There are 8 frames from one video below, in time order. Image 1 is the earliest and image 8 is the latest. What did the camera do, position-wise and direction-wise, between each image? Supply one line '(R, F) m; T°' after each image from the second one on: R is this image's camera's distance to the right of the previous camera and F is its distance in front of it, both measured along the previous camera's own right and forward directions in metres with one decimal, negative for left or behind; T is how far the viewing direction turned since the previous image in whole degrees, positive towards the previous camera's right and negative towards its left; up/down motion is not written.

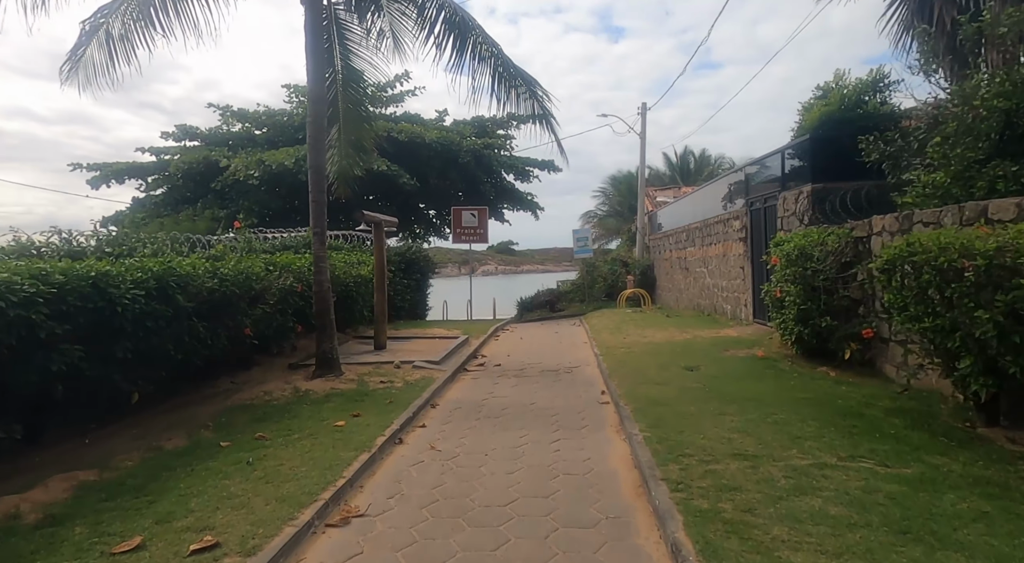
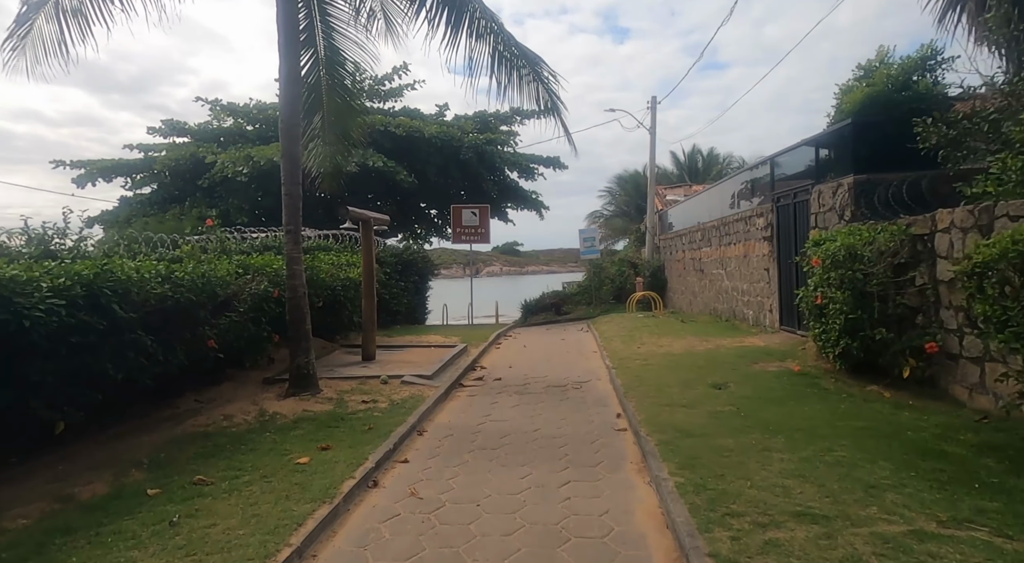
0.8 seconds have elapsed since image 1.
(0.0, +1.1) m; 0°
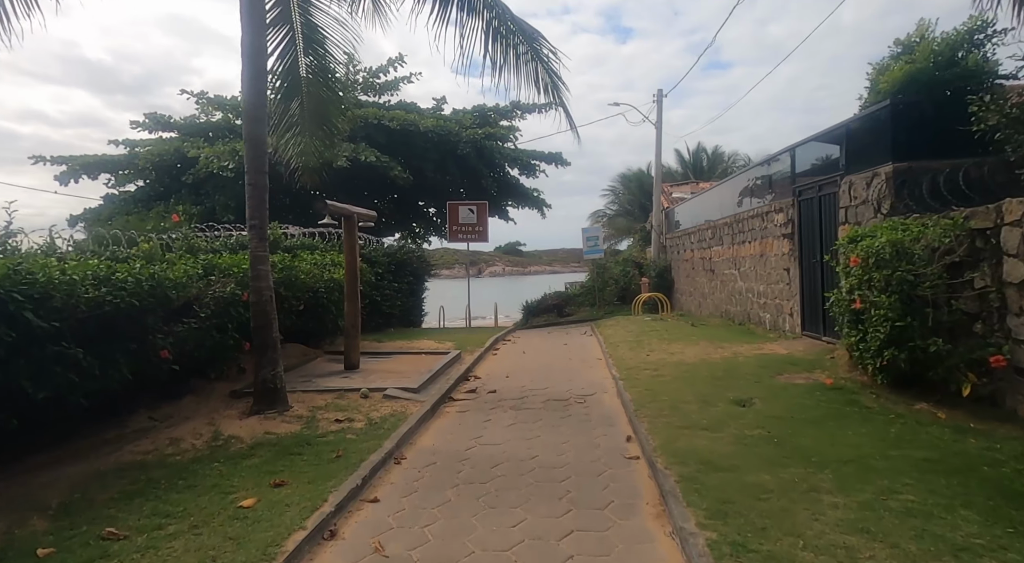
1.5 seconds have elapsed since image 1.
(+0.1, +0.9) m; 0°
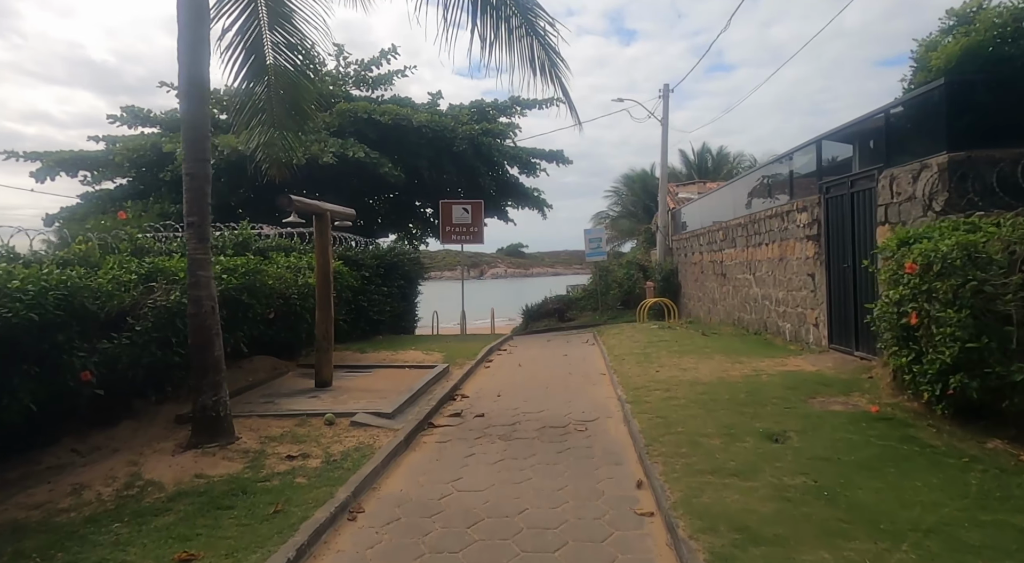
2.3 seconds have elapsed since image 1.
(+0.1, +1.1) m; 0°
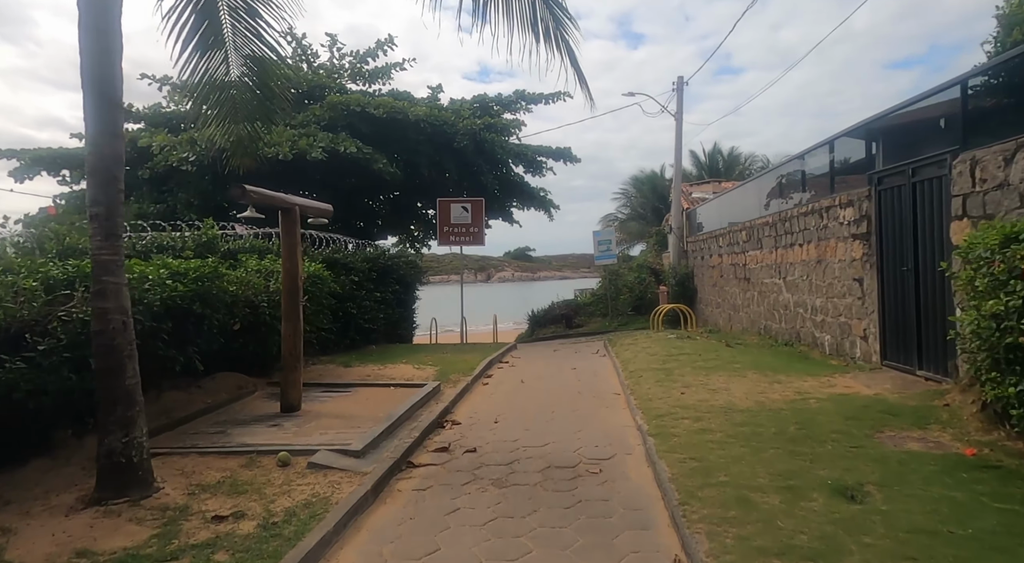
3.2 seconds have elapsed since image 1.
(+0.1, +1.3) m; -1°
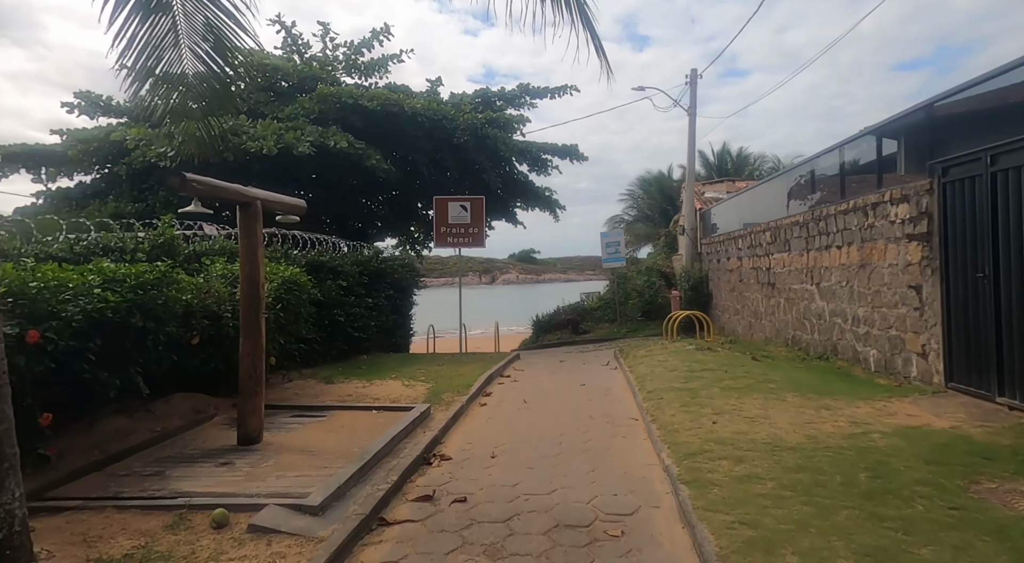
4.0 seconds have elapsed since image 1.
(0.0, +1.1) m; 0°
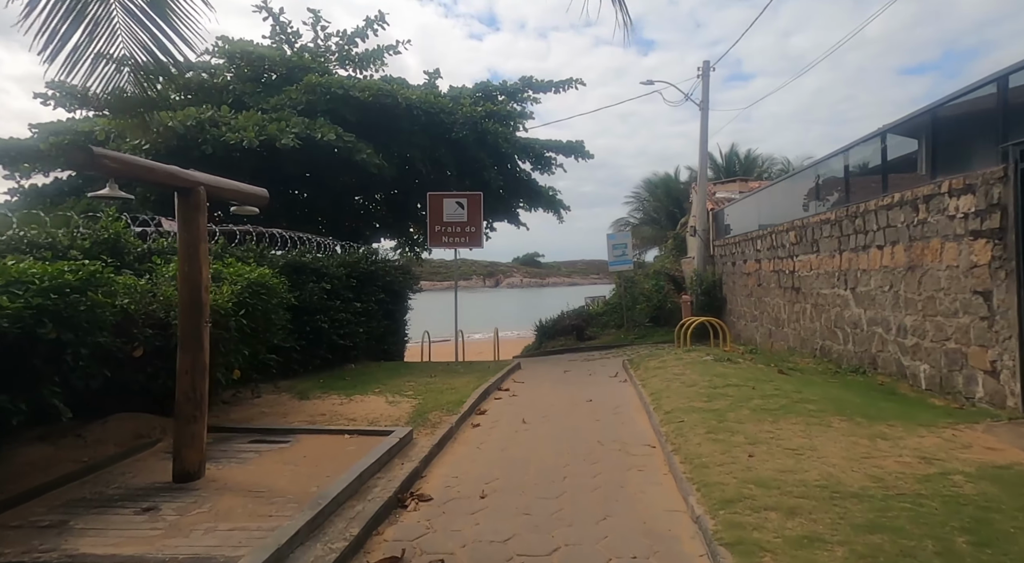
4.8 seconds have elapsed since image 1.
(+0.1, +1.1) m; 0°
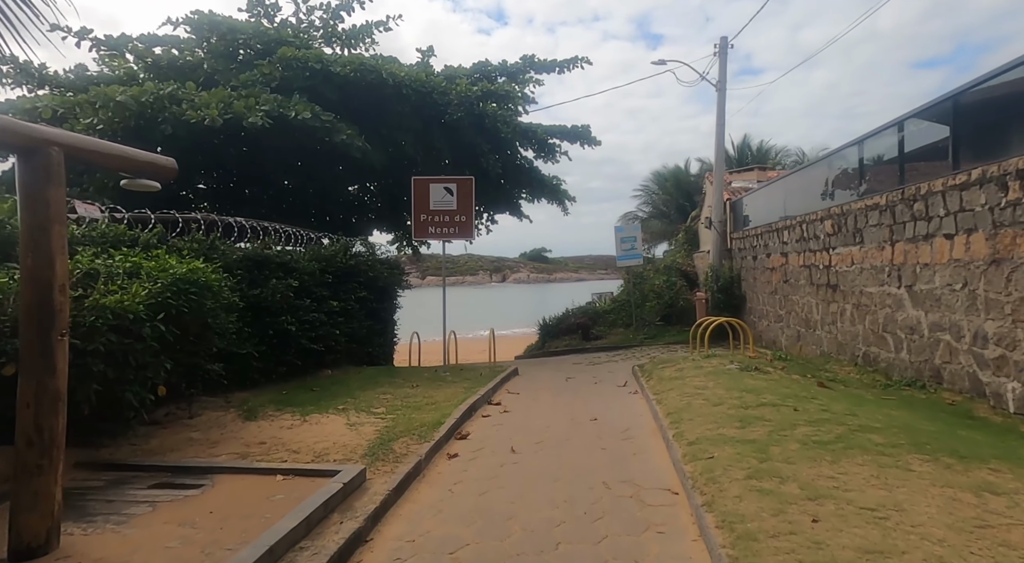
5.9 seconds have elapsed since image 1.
(+0.2, +1.4) m; -1°
